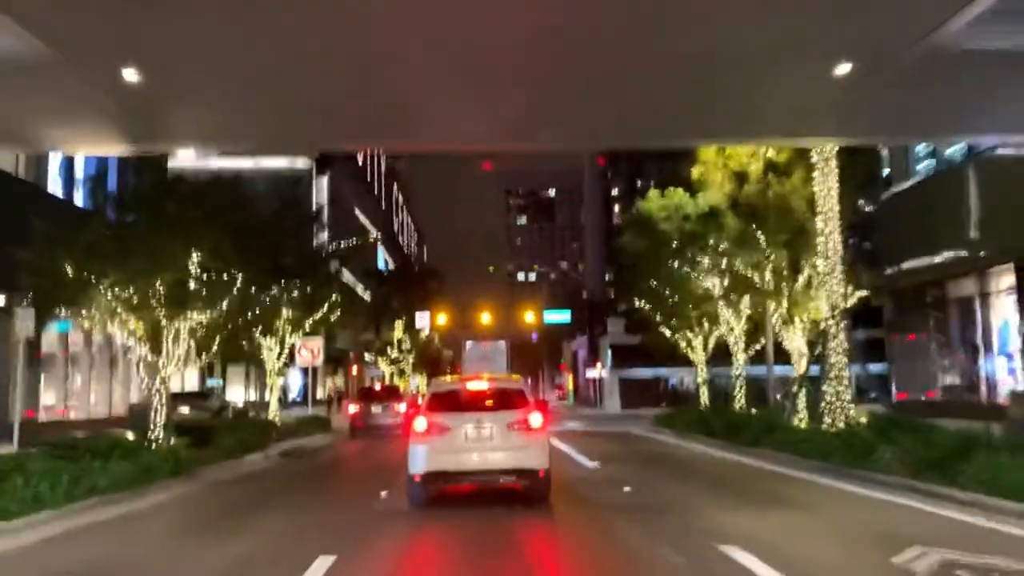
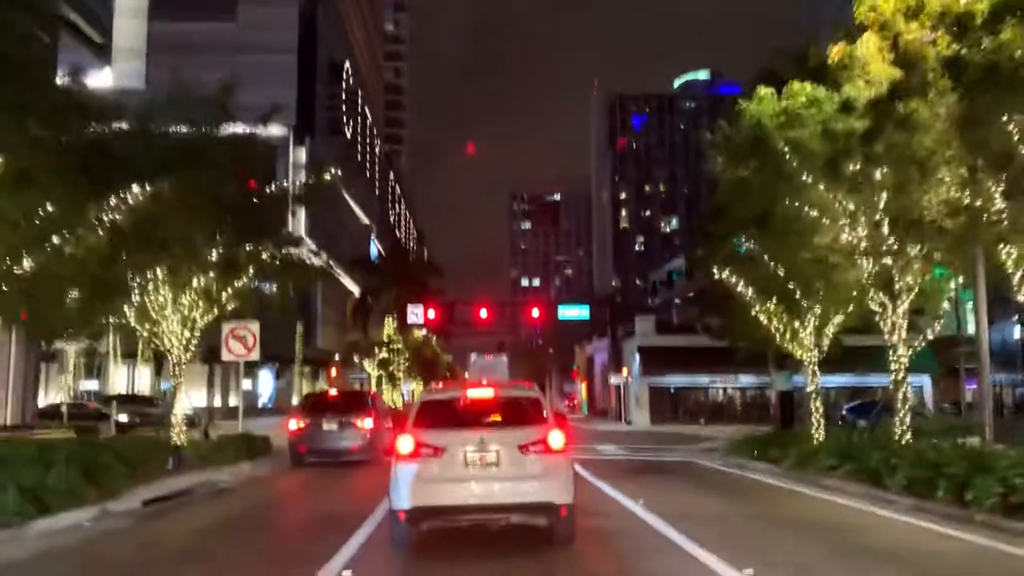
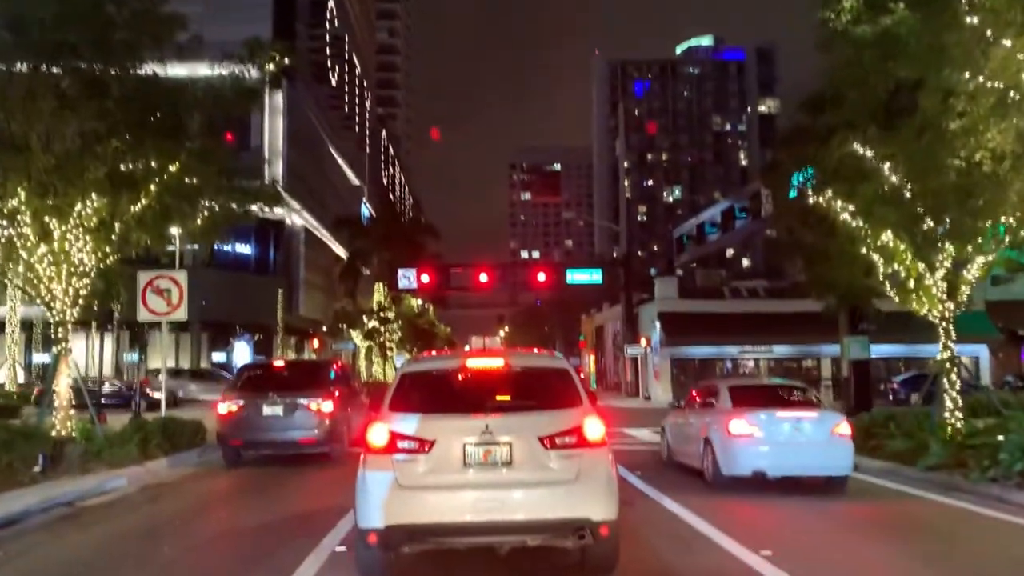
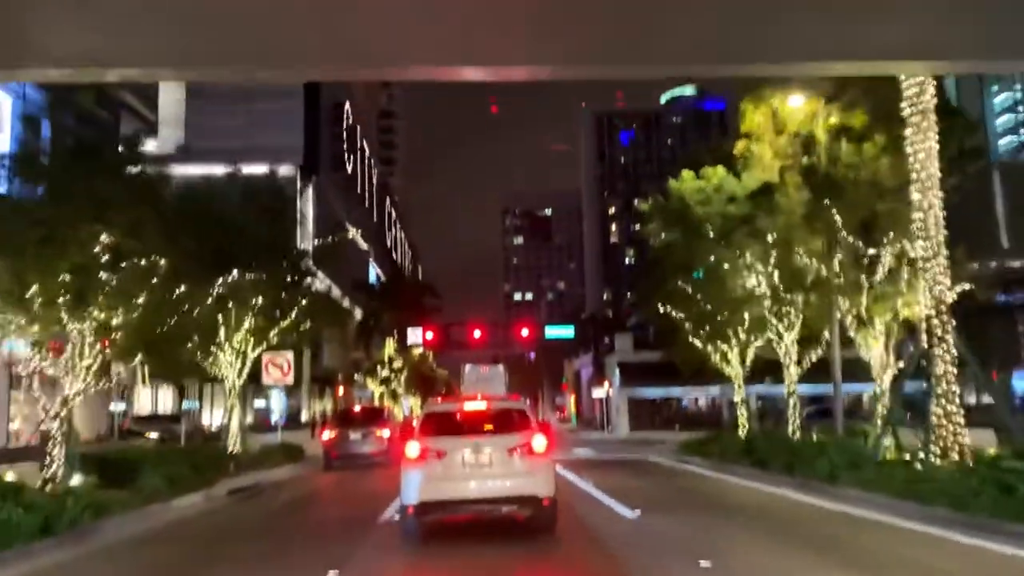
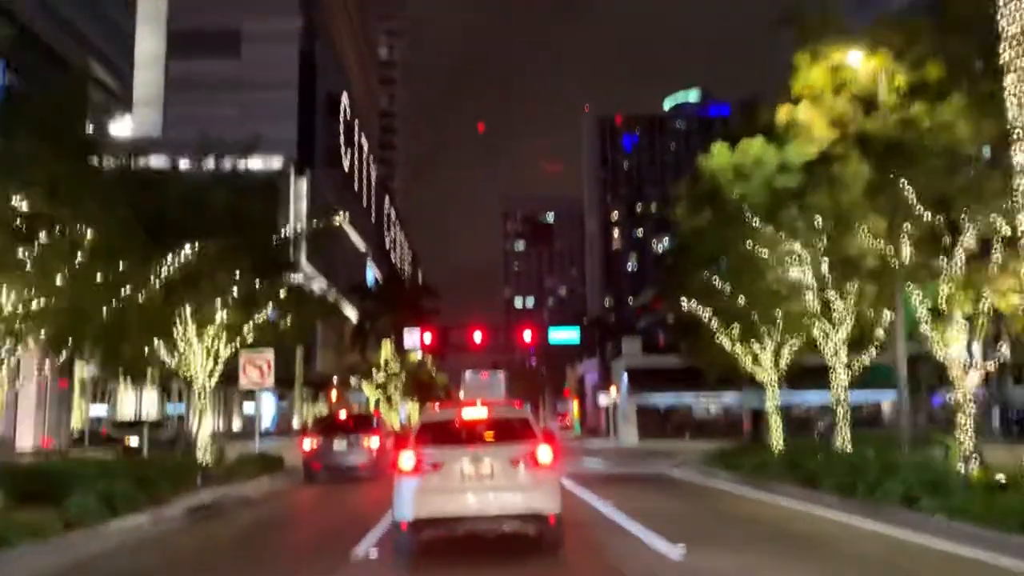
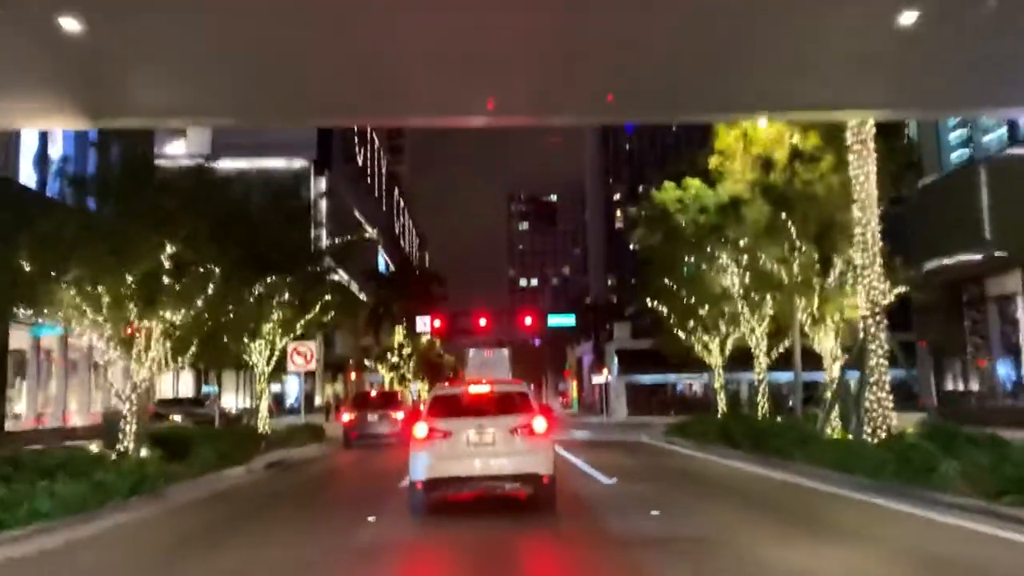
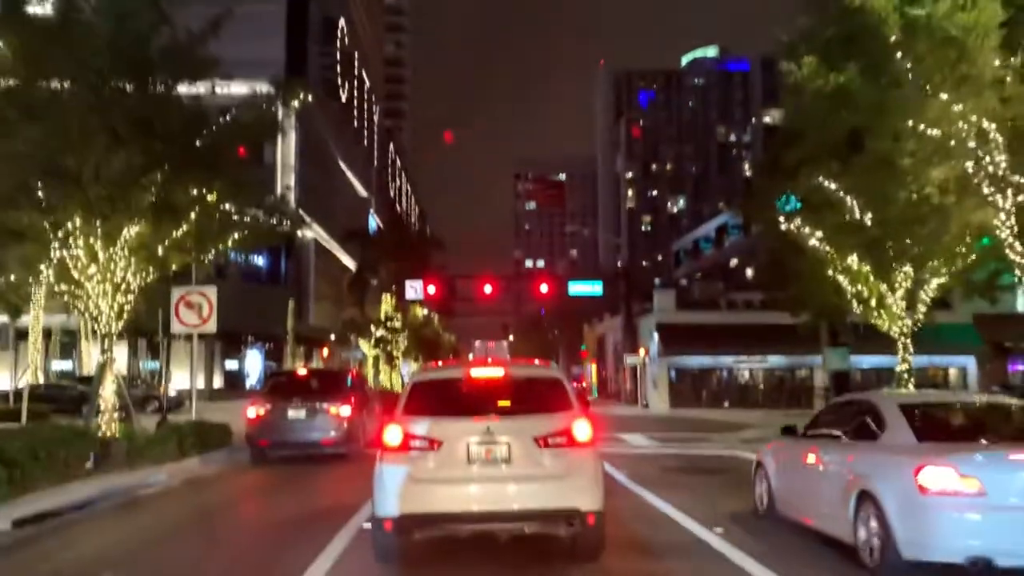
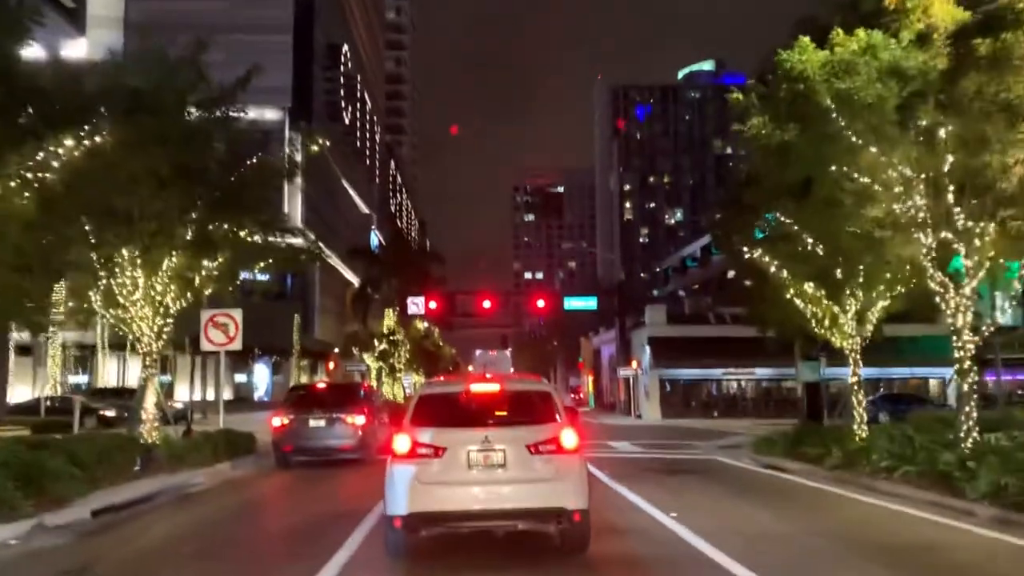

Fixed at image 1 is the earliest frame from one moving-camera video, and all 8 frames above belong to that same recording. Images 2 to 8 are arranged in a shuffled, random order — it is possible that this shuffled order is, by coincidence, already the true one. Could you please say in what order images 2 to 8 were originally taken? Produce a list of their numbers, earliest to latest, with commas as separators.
6, 4, 5, 2, 8, 7, 3
